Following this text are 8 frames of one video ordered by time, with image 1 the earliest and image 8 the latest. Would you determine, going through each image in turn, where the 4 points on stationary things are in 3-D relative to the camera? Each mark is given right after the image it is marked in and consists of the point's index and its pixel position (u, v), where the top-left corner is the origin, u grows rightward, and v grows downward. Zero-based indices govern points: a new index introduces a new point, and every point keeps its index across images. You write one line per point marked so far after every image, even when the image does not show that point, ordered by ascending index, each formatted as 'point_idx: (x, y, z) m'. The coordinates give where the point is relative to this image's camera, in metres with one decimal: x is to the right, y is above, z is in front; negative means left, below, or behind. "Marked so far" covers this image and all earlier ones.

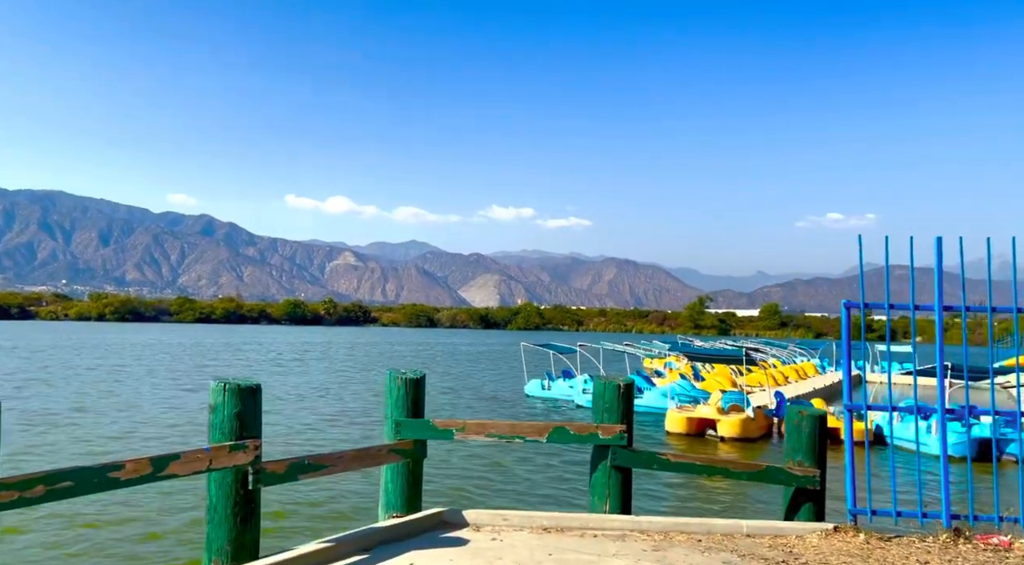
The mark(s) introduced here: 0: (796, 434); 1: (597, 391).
0: (+2.8, -1.5, +9.7) m
1: (+0.8, -1.0, +9.1) m
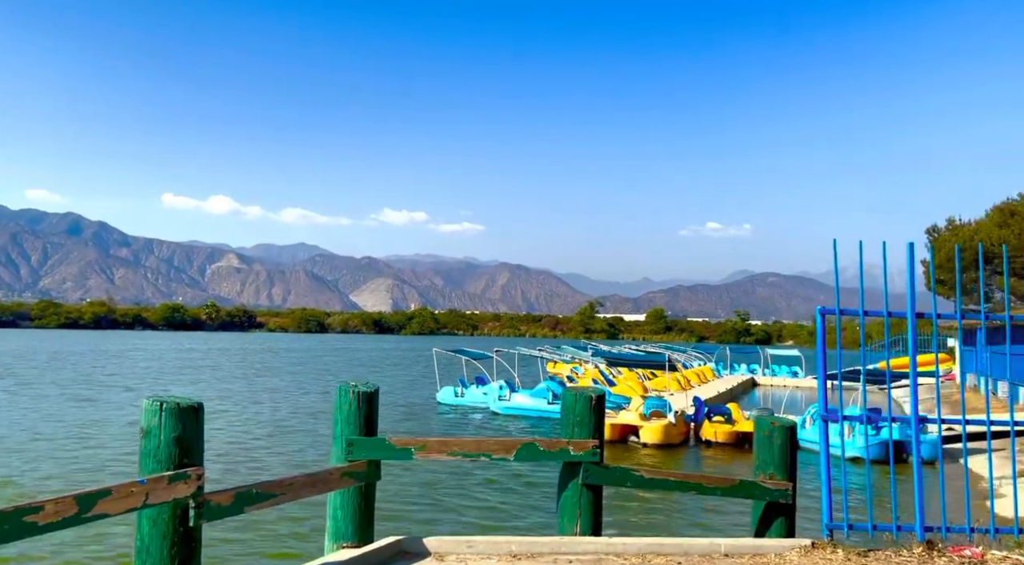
0: (+2.4, -1.5, +9.2) m
1: (+0.5, -1.1, +8.4) m
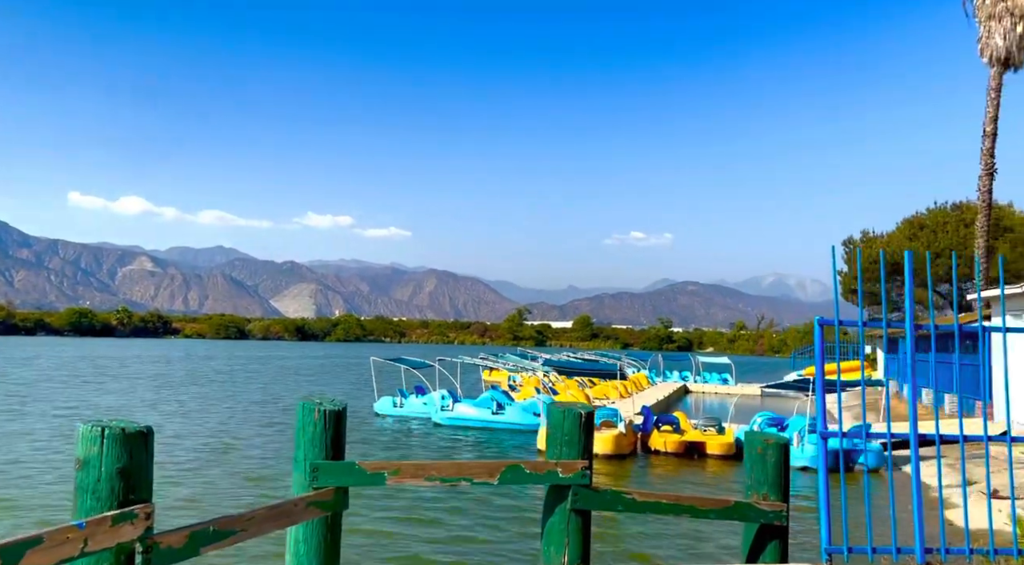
0: (+2.2, -1.6, +8.5) m
1: (+0.3, -1.1, +7.6) m
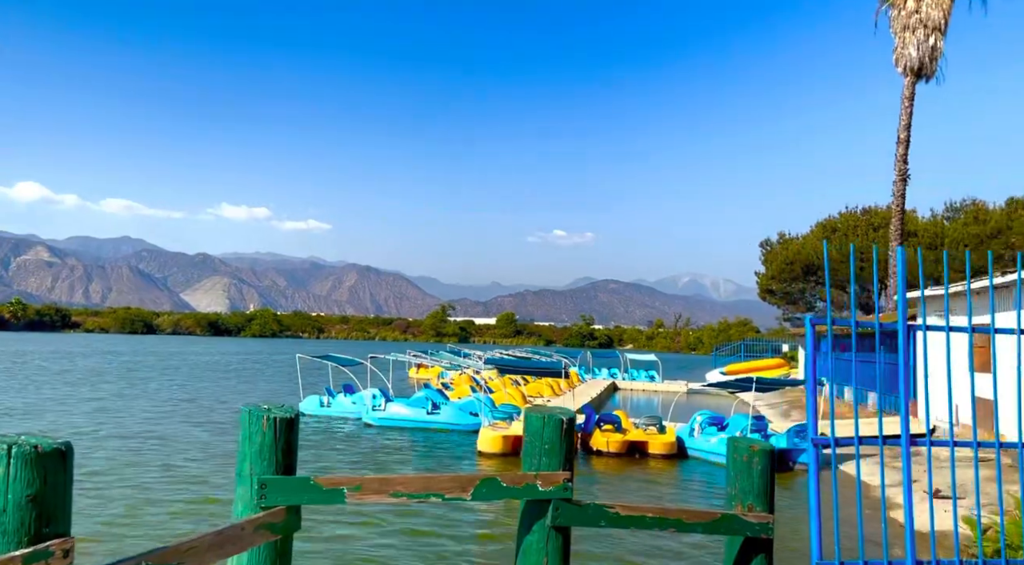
0: (+1.9, -1.6, +7.9) m
1: (+0.1, -1.0, +6.8) m
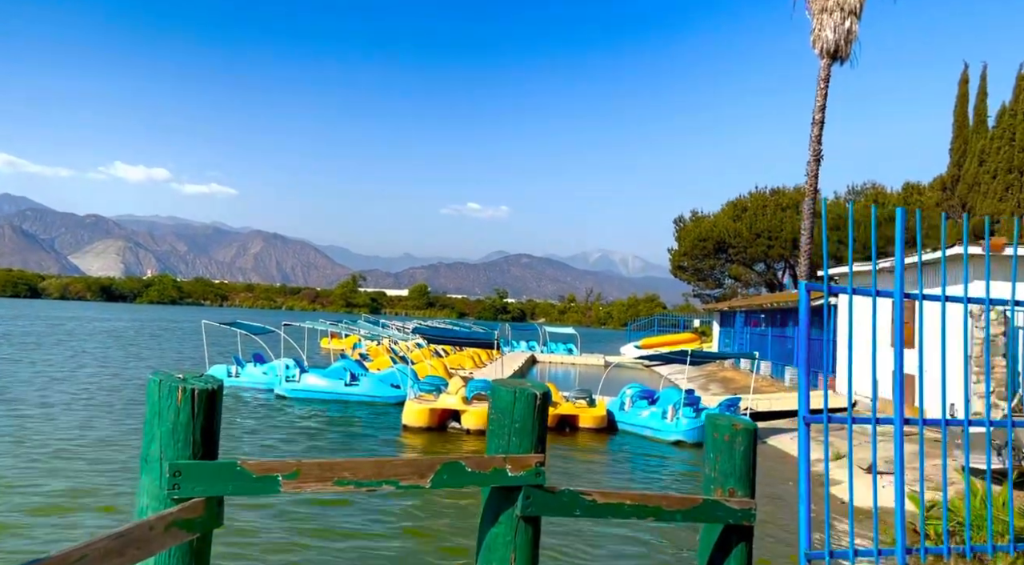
0: (+1.6, -1.2, +7.1) m
1: (-0.1, -0.7, +5.8) m
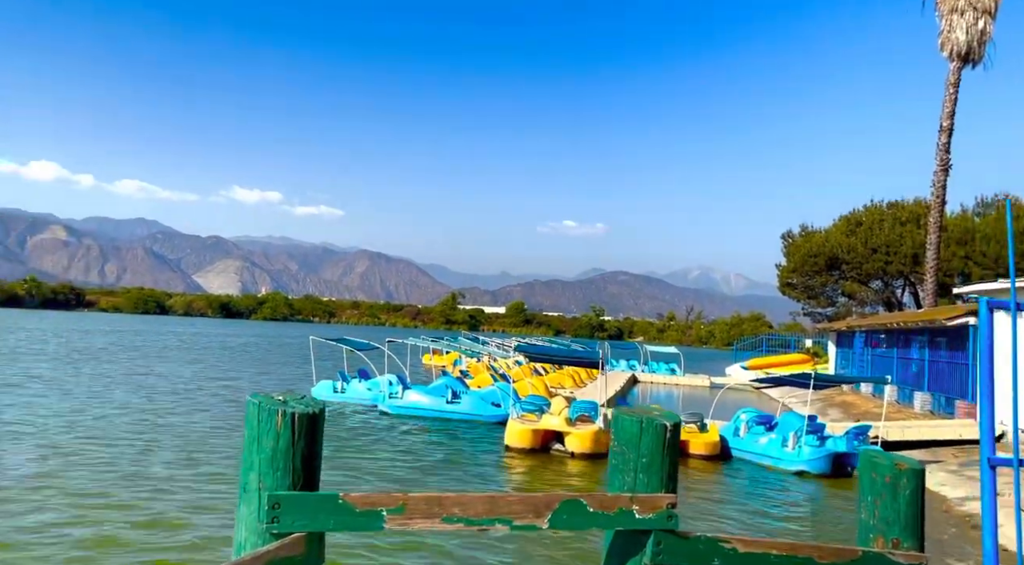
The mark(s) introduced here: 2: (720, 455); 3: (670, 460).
0: (+2.4, -1.4, +6.3) m
1: (+0.6, -0.8, +5.2) m
2: (+4.2, -3.5, +19.8) m
3: (+0.8, -0.9, +5.1) m
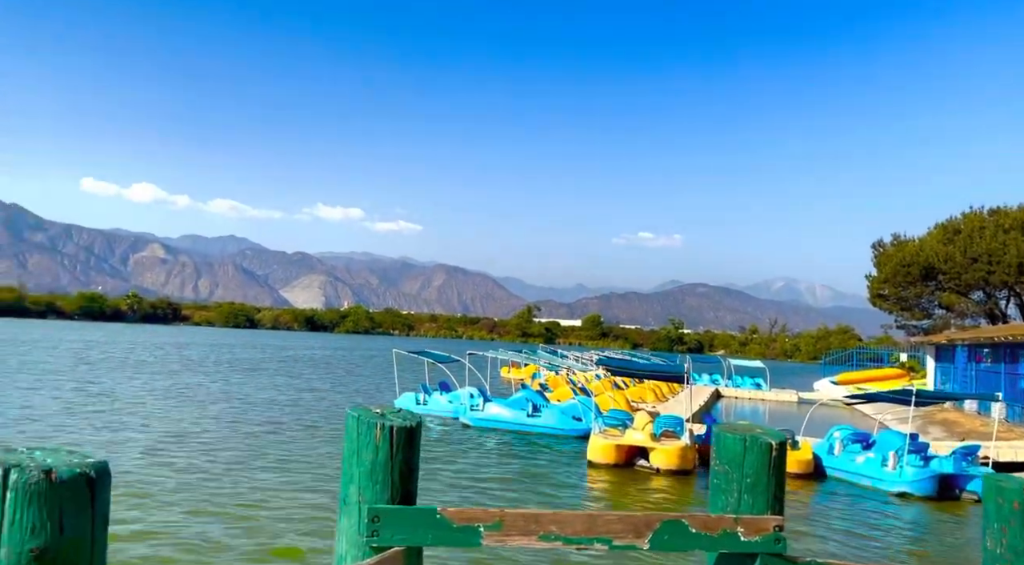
0: (+2.9, -1.4, +5.9) m
1: (+1.1, -0.9, +5.0) m
2: (+5.9, -3.7, +19.2) m
3: (+1.3, -1.0, +4.9) m
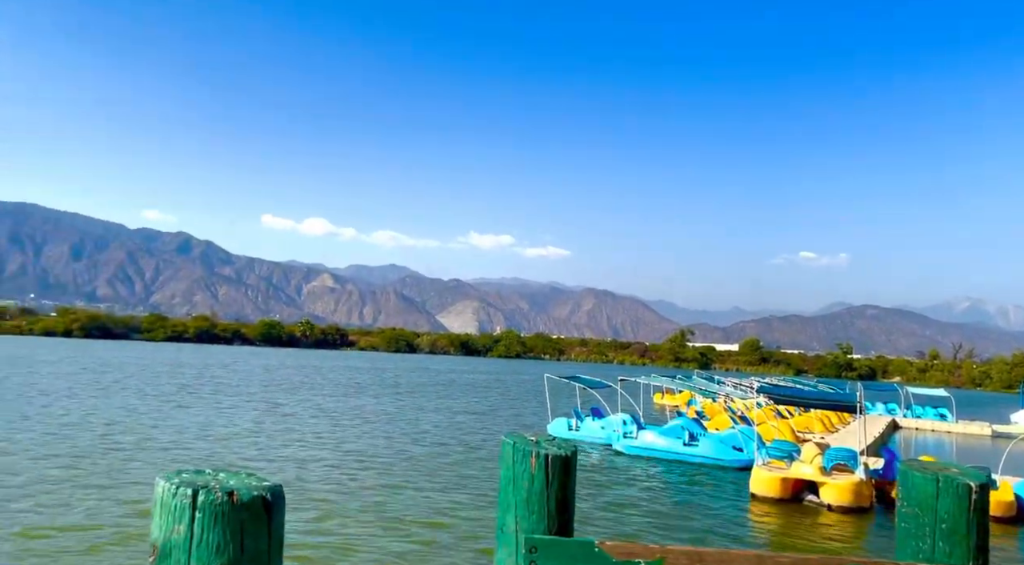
0: (+3.8, -1.5, +4.9) m
1: (+1.8, -1.0, +4.3) m
2: (+8.8, -4.1, +17.6) m
3: (+2.1, -1.1, +4.2) m
